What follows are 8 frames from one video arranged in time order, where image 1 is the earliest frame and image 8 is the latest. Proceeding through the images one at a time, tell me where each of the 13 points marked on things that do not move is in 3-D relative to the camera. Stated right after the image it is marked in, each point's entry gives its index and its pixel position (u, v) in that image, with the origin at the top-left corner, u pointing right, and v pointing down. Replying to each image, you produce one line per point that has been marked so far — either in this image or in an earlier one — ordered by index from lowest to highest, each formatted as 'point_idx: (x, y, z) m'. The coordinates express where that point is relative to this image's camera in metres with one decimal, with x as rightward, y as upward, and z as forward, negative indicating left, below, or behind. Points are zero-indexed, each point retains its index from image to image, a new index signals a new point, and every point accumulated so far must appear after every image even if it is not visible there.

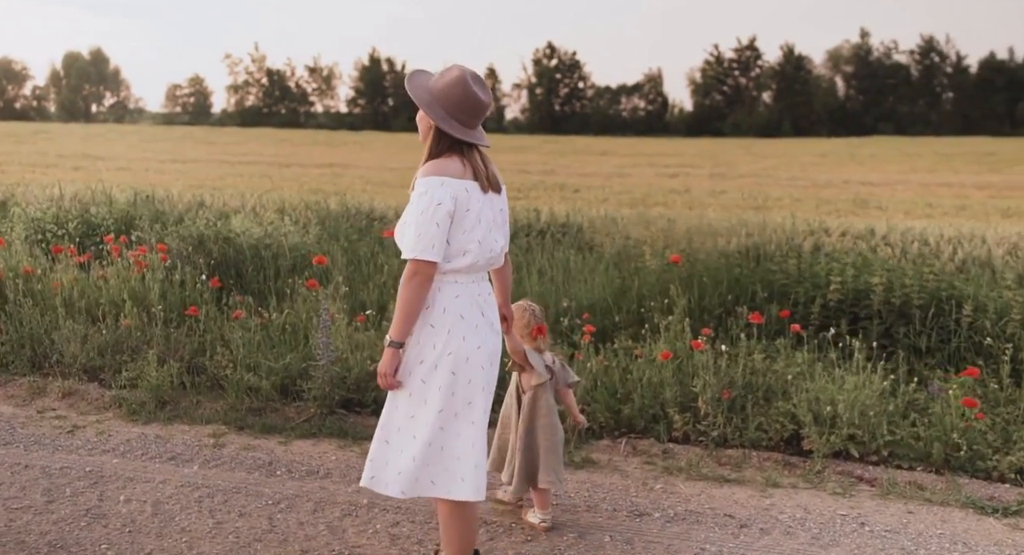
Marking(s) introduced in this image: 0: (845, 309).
0: (+2.1, -0.2, +5.3) m
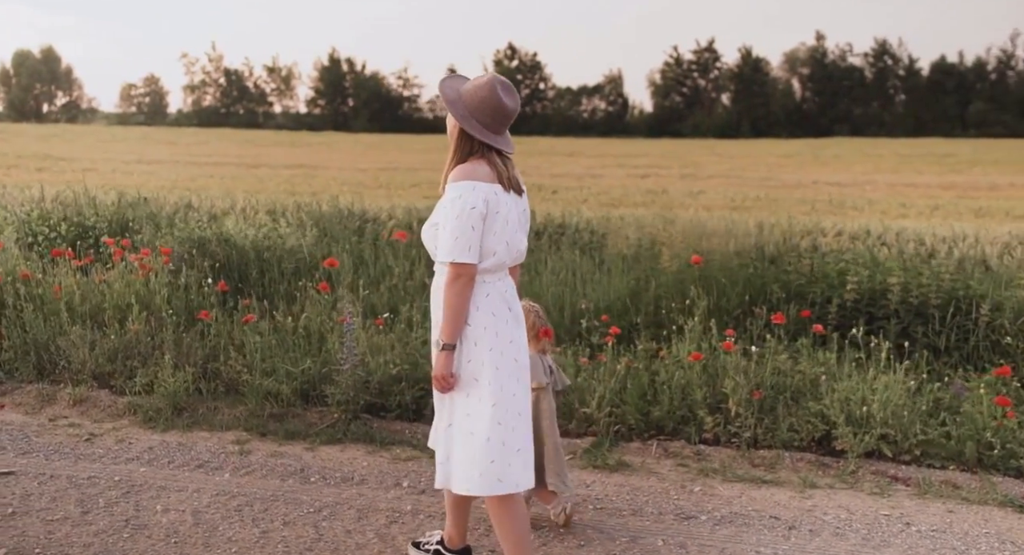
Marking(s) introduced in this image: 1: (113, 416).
0: (+2.2, -0.2, +5.3) m
1: (-2.2, -0.8, +4.6) m
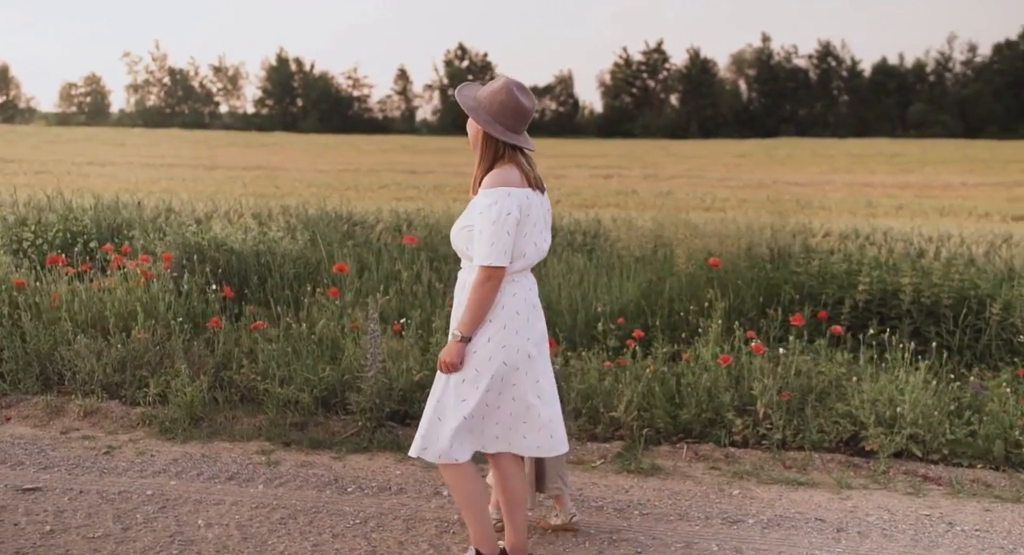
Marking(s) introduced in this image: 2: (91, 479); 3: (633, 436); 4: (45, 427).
0: (+2.3, -0.2, +5.4) m
1: (-2.1, -0.8, +4.5) m
2: (-1.8, -0.9, +3.6) m
3: (+0.7, -0.8, +4.3) m
4: (-2.5, -0.8, +4.5) m
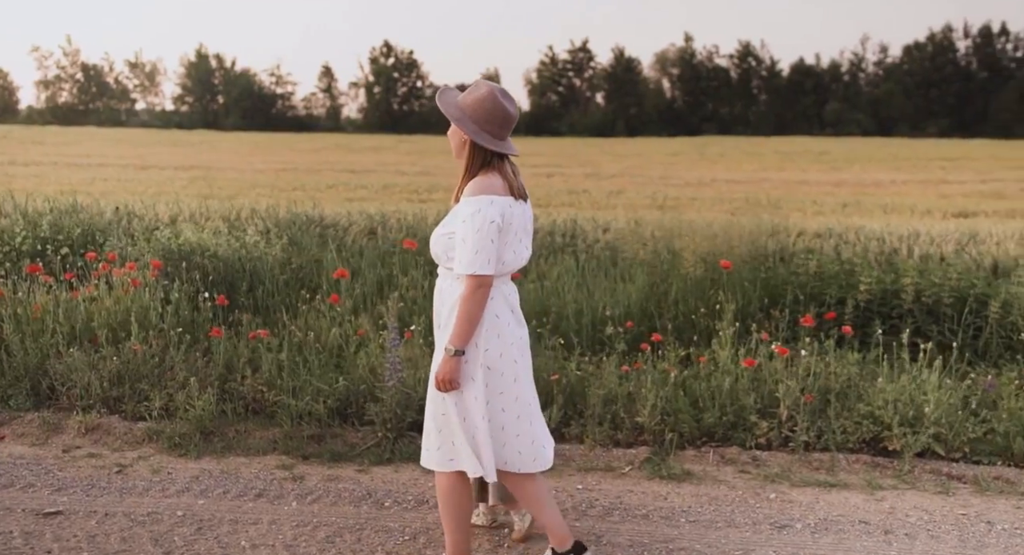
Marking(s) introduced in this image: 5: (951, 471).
0: (+2.4, -0.2, +5.5) m
1: (-2.0, -0.9, +4.3) m
2: (-1.6, -0.9, +3.5) m
3: (+0.8, -0.8, +4.3) m
4: (-2.4, -0.9, +4.3) m
5: (+2.0, -0.9, +3.9) m
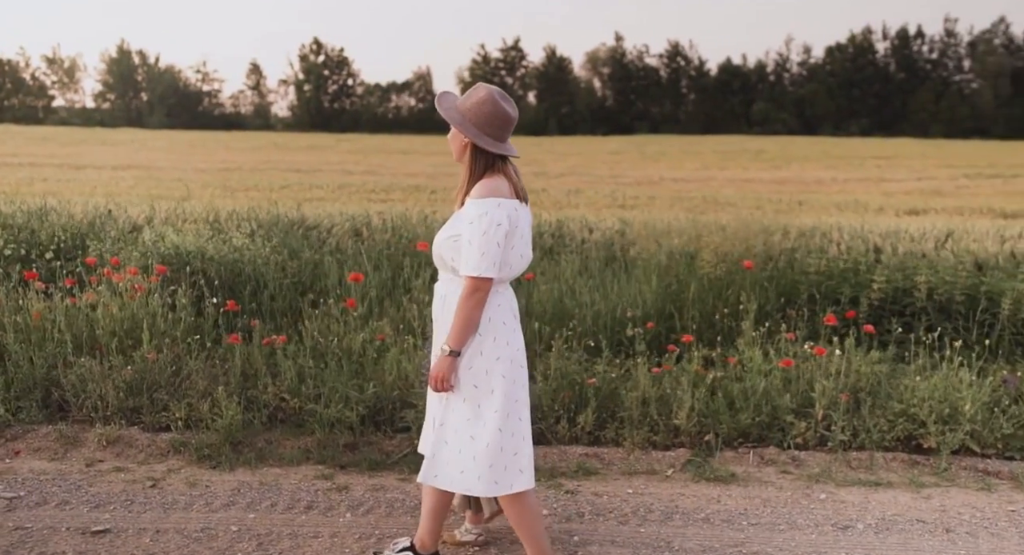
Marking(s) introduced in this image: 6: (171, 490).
0: (+2.5, -0.2, +5.6) m
1: (-1.8, -0.9, +4.2) m
2: (-1.4, -0.9, +3.3) m
3: (+1.0, -0.8, +4.3) m
4: (-2.2, -0.9, +4.1) m
5: (+2.3, -0.9, +4.0) m
6: (-1.5, -0.9, +3.7) m
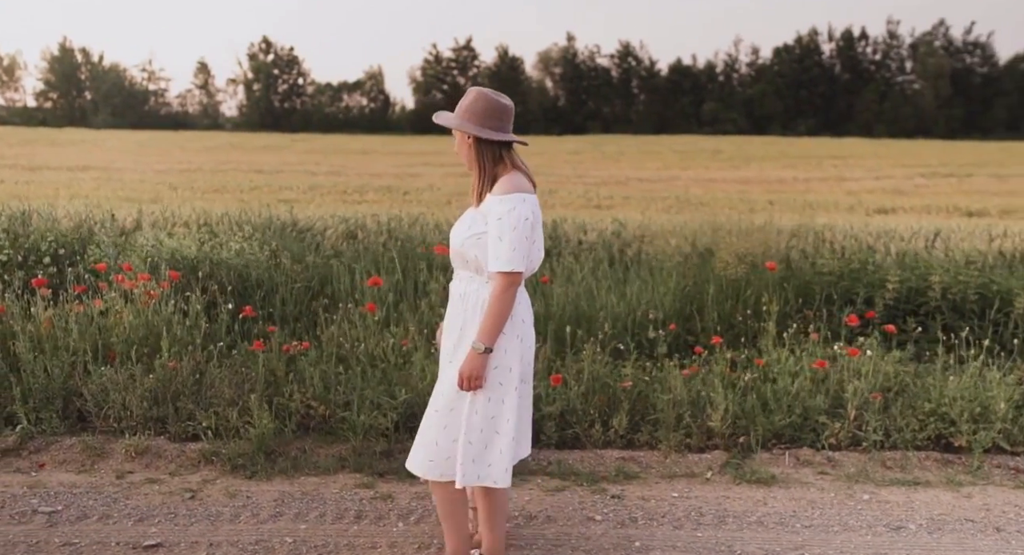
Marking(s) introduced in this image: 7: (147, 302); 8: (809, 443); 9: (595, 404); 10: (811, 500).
0: (+2.6, -0.2, +5.6) m
1: (-1.6, -0.9, +4.1) m
2: (-1.2, -1.0, +3.3) m
3: (+1.2, -0.8, +4.3) m
4: (-2.0, -0.9, +4.0) m
5: (+2.4, -0.9, +4.1) m
6: (-1.3, -1.0, +3.6) m
7: (-2.3, -0.2, +5.3) m
8: (+1.5, -0.8, +4.3) m
9: (+0.4, -0.7, +4.4) m
10: (+1.3, -1.0, +3.7) m
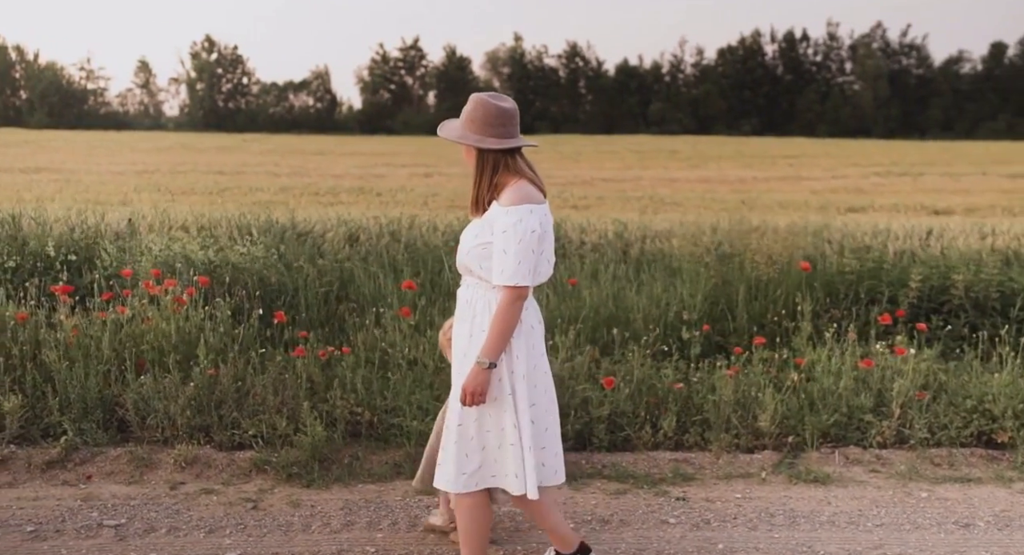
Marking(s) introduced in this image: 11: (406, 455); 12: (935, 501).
0: (+2.8, -0.2, +5.7) m
1: (-1.3, -1.0, +4.0) m
2: (-0.9, -1.0, +3.2) m
3: (+1.5, -0.8, +4.3) m
4: (-1.7, -1.0, +4.0) m
5: (+2.7, -0.9, +4.1) m
6: (-1.0, -1.0, +3.6) m
7: (-2.1, -0.2, +5.2) m
8: (+1.8, -0.9, +4.4) m
9: (+0.7, -0.7, +4.5) m
10: (+1.6, -1.0, +3.7) m
11: (-0.5, -0.9, +4.2) m
12: (+1.8, -1.0, +3.7) m
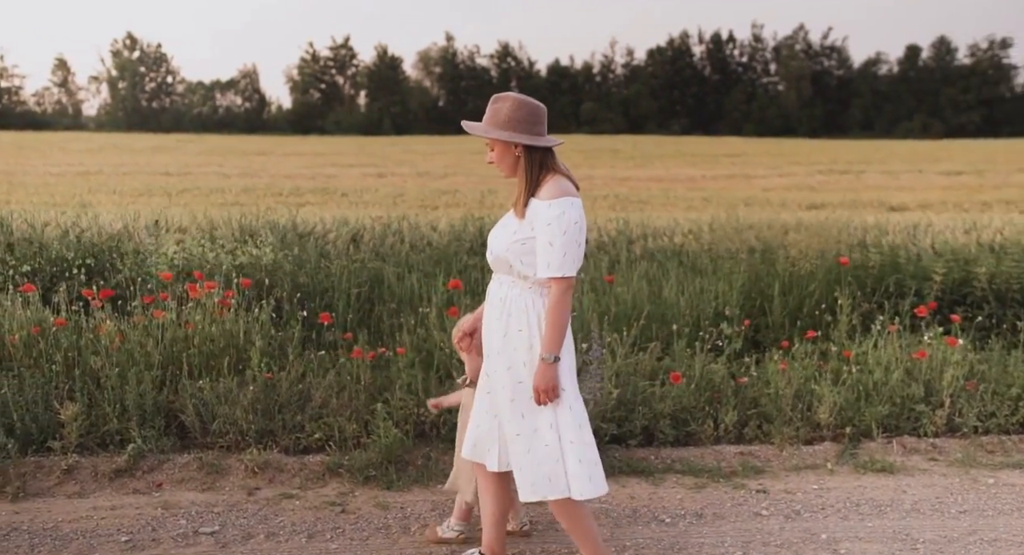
0: (+3.1, -0.1, +5.9) m
1: (-0.9, -1.0, +4.0) m
2: (-0.5, -1.0, +3.2) m
3: (+1.8, -0.8, +4.4) m
4: (-1.4, -1.0, +3.9) m
5: (+3.1, -0.9, +4.3) m
6: (-0.6, -1.0, +3.6) m
7: (-1.8, -0.2, +5.2) m
8: (+2.1, -0.8, +4.5) m
9: (+1.0, -0.7, +4.5) m
10: (+2.0, -1.0, +3.8) m
11: (-0.2, -0.9, +4.2) m
12: (+2.2, -0.9, +3.8) m
